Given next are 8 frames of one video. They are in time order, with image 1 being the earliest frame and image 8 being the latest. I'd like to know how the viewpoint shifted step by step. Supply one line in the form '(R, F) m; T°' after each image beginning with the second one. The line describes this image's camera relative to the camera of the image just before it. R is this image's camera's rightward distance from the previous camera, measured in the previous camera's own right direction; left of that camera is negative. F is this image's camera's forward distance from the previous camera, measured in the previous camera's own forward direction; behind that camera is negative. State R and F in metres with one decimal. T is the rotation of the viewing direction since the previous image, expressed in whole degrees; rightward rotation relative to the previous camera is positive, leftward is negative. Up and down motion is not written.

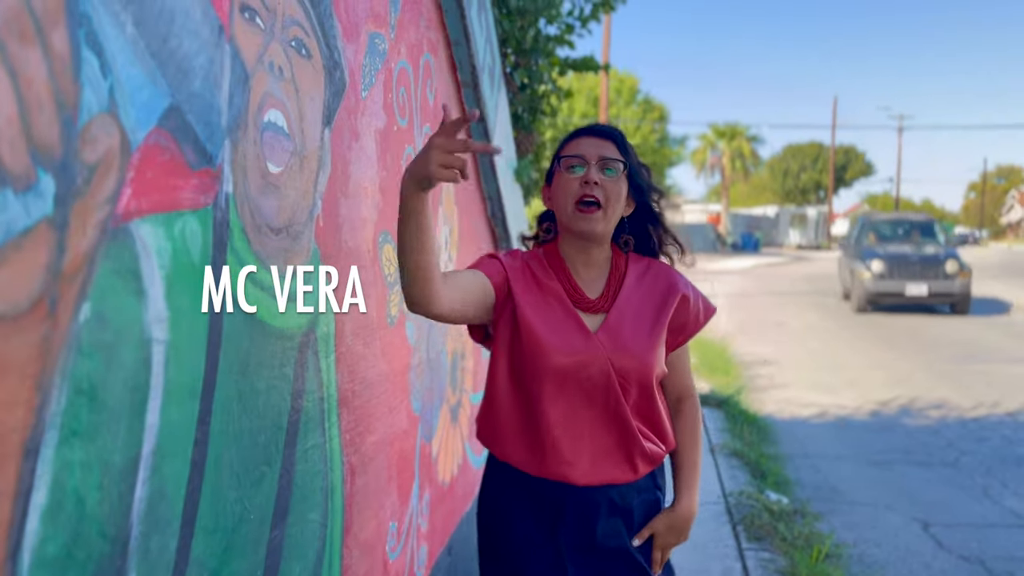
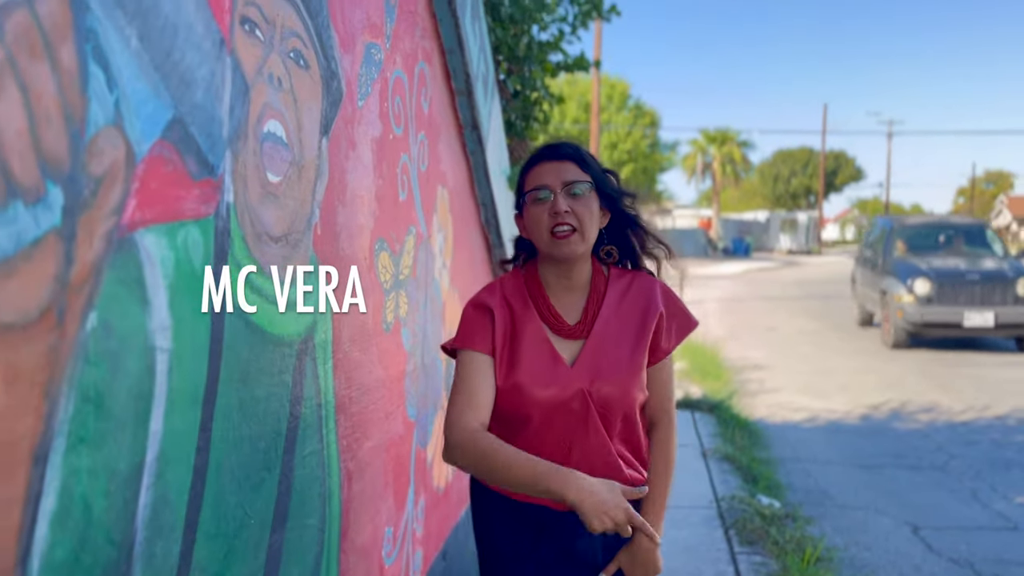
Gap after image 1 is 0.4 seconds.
(0.0, 0.0) m; +1°
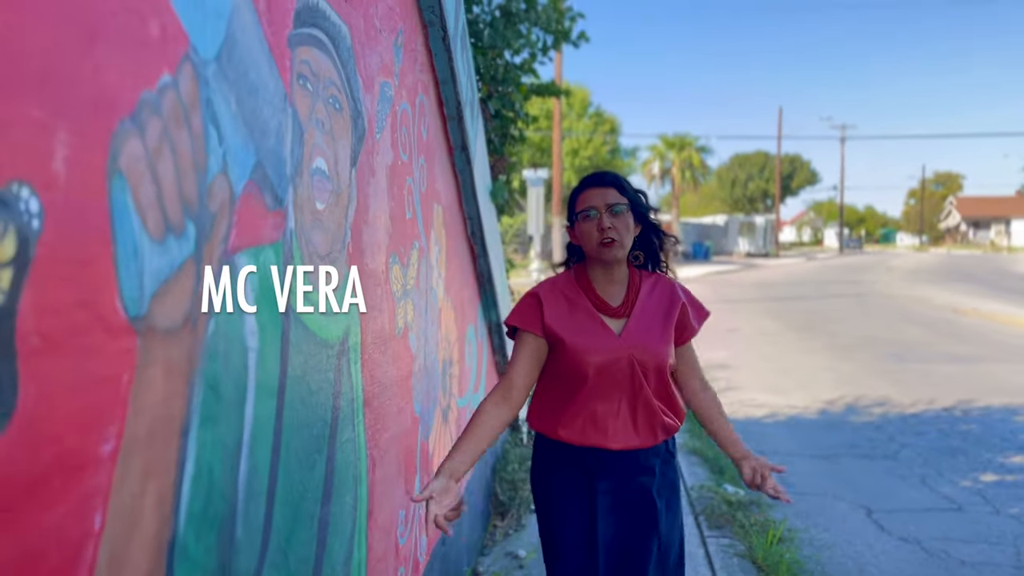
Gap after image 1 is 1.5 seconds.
(-0.1, -0.3) m; +3°
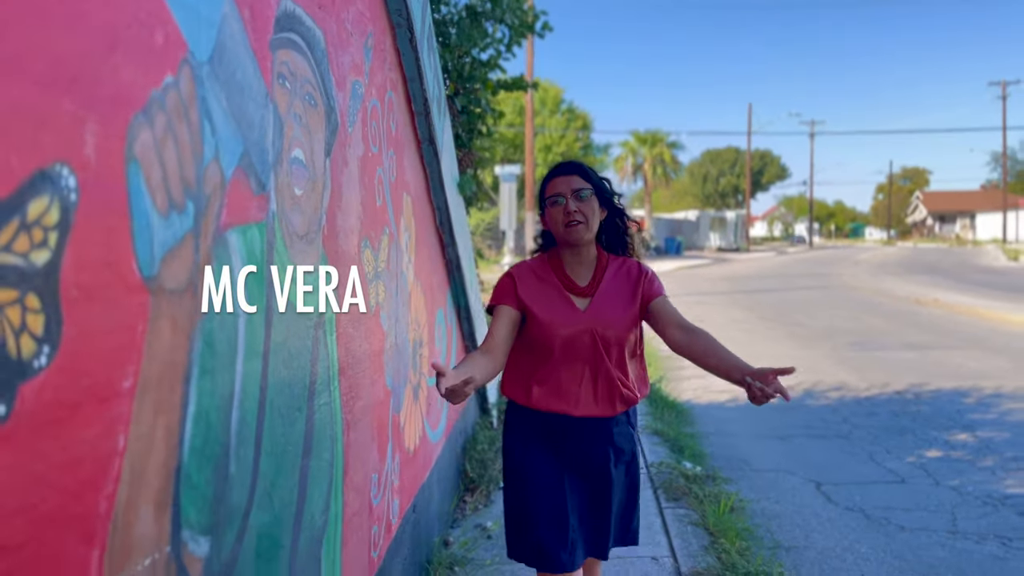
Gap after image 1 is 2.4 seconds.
(0.0, -0.3) m; +2°
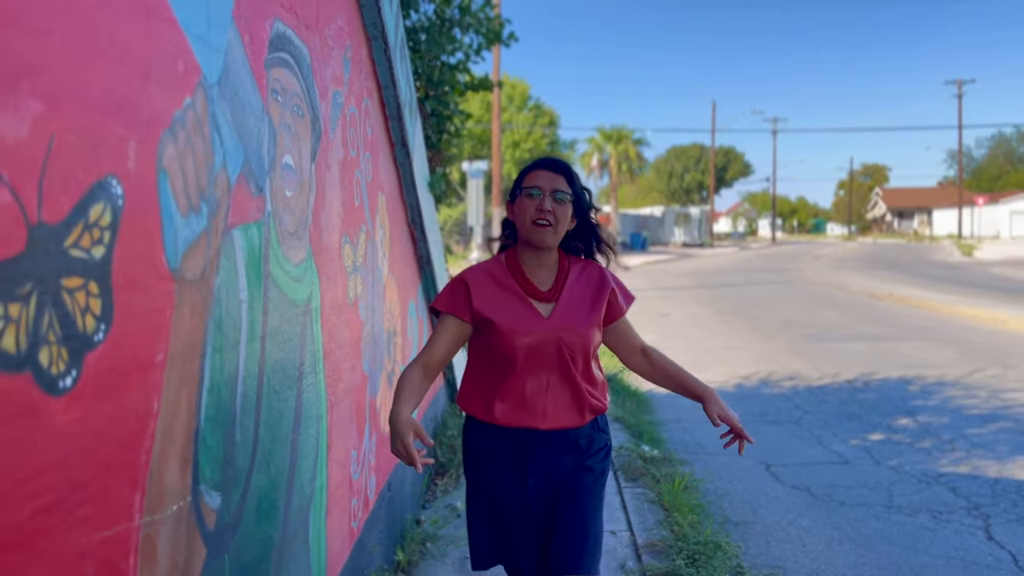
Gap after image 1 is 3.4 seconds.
(0.0, -0.3) m; +2°
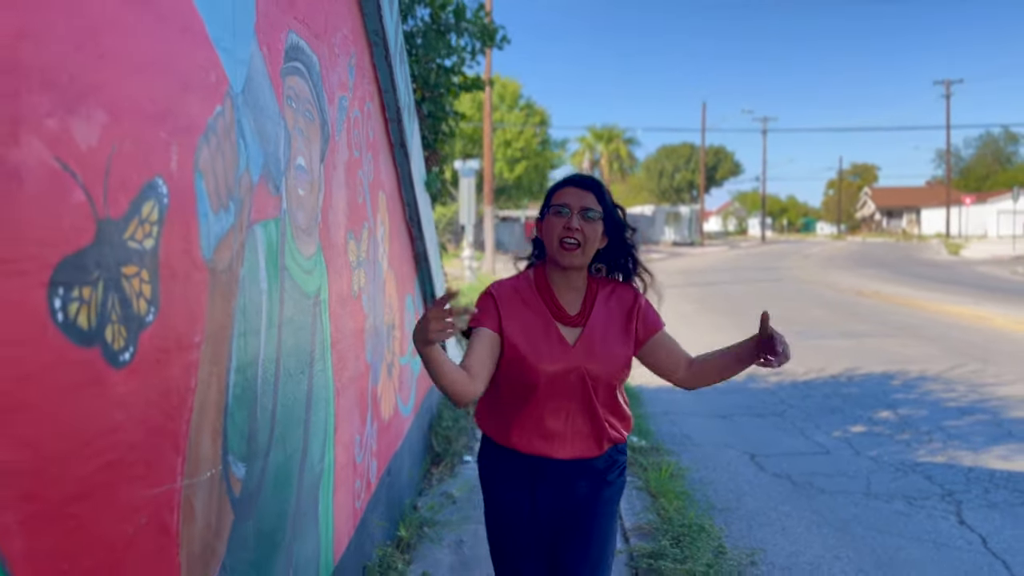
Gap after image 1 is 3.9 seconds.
(0.0, -0.2) m; +1°
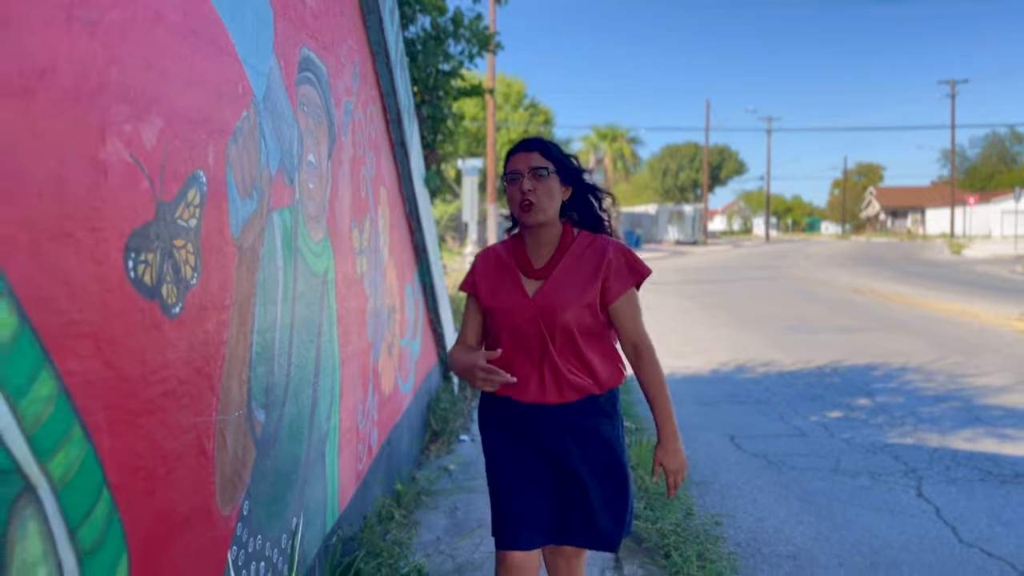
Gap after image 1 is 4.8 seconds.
(+0.1, -0.4) m; 0°
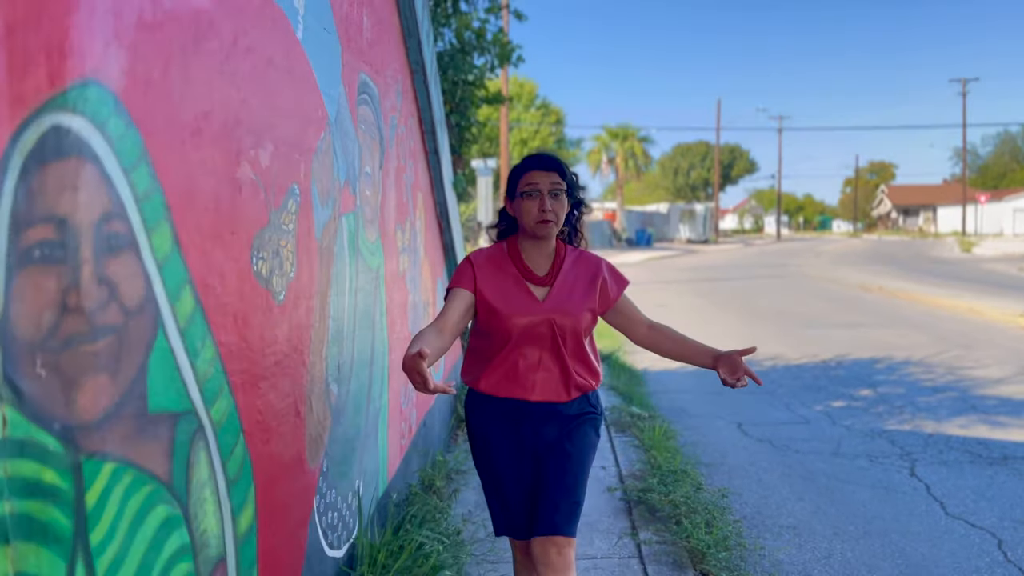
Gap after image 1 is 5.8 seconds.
(-0.1, -0.5) m; -1°
